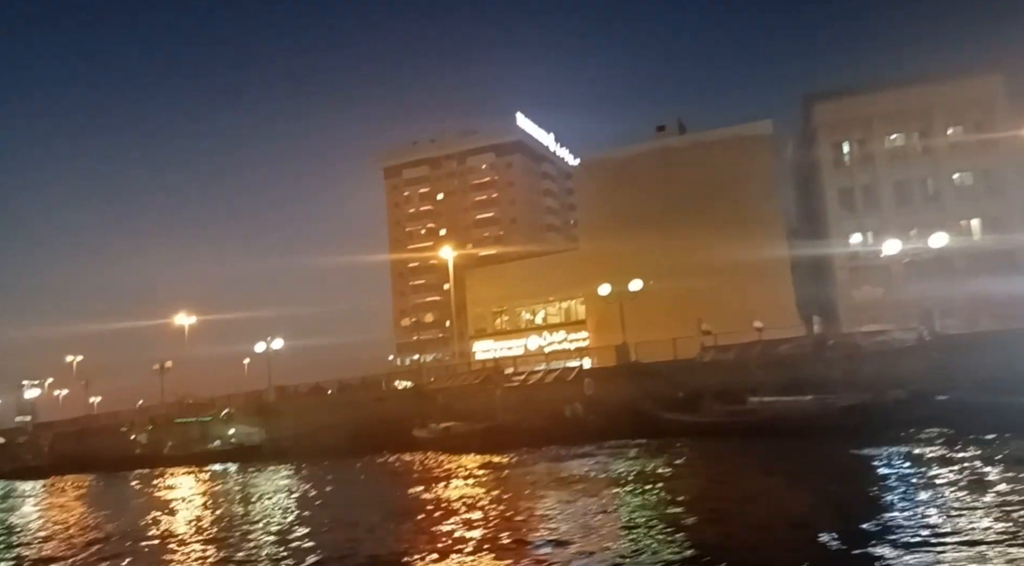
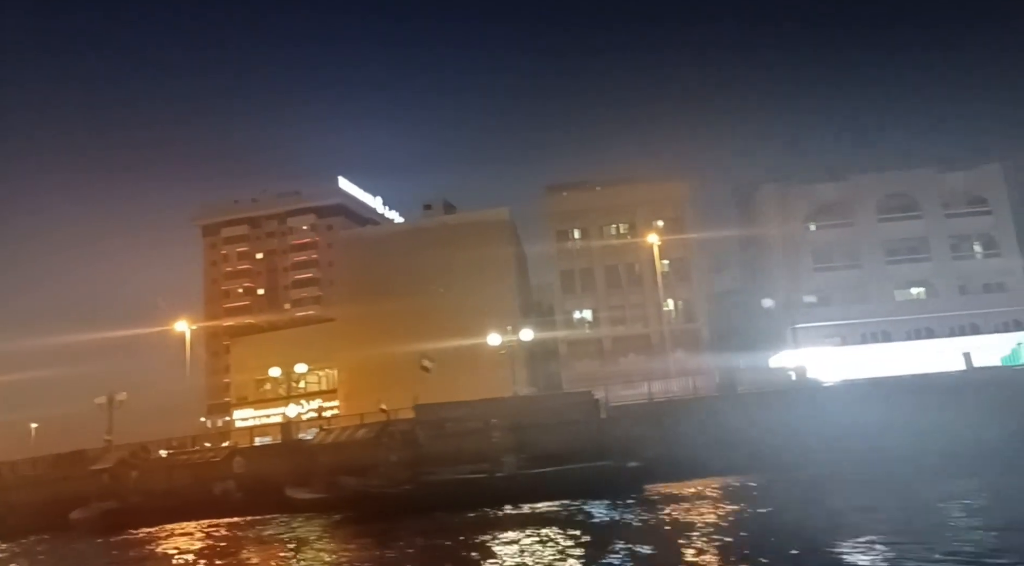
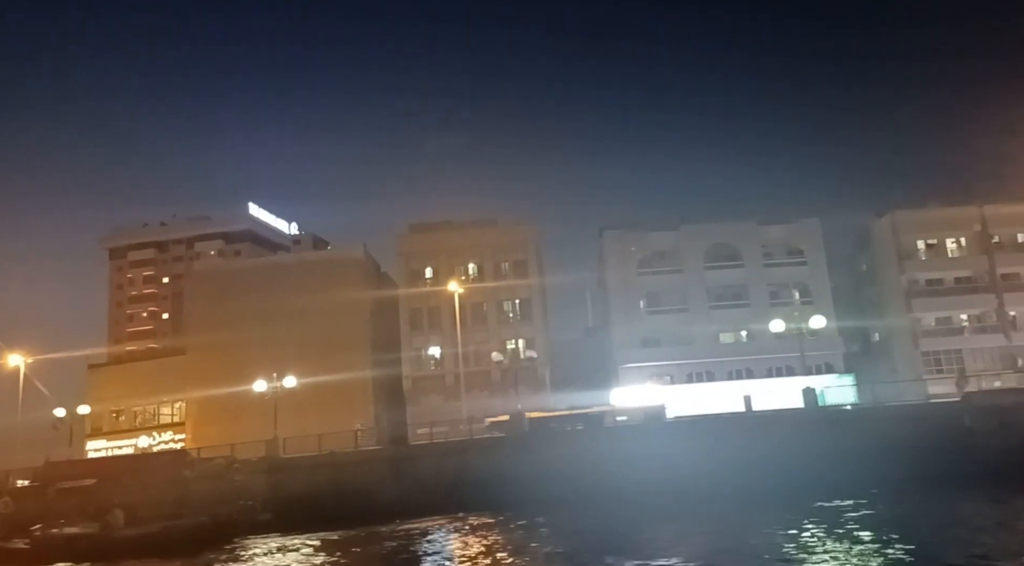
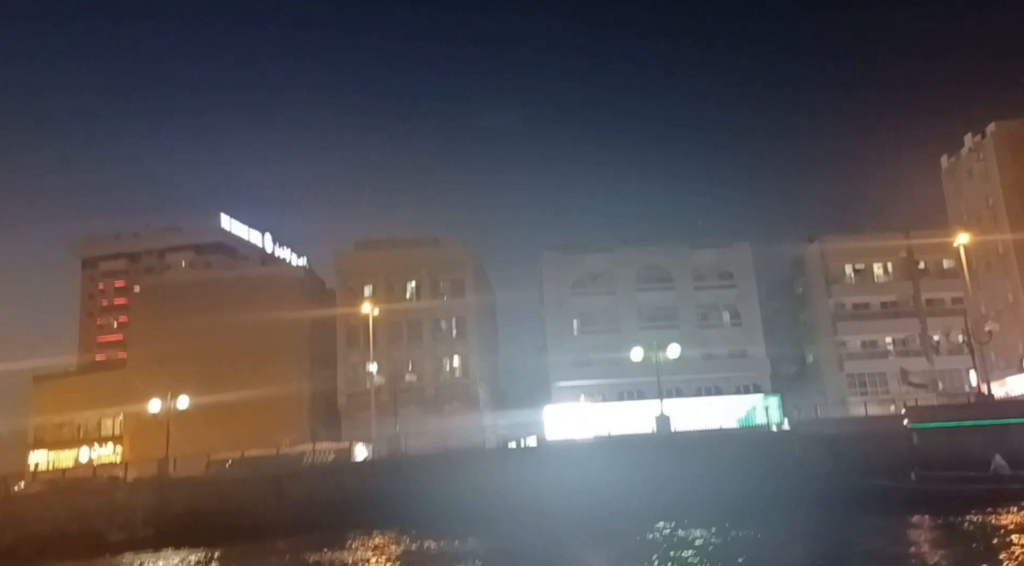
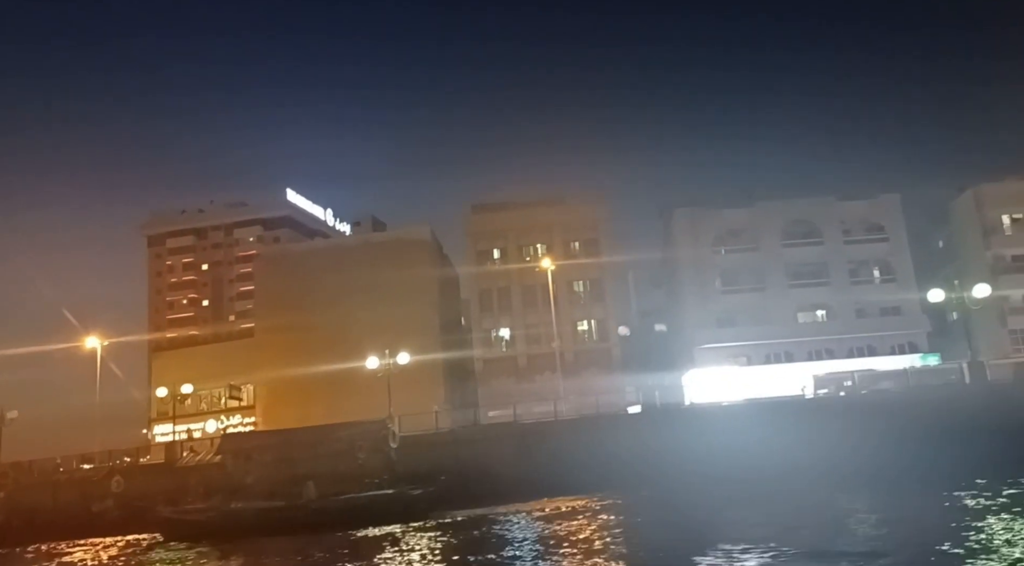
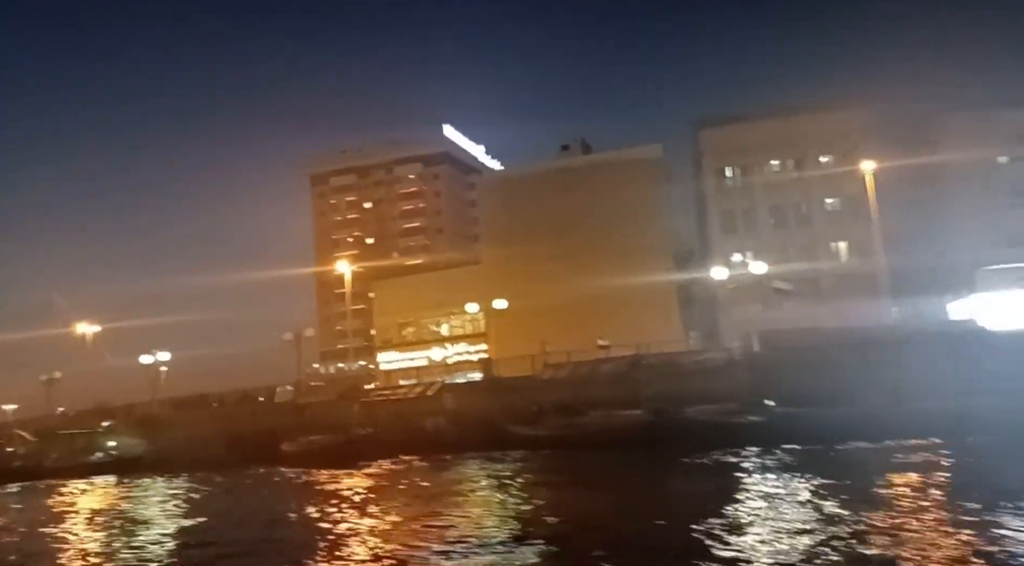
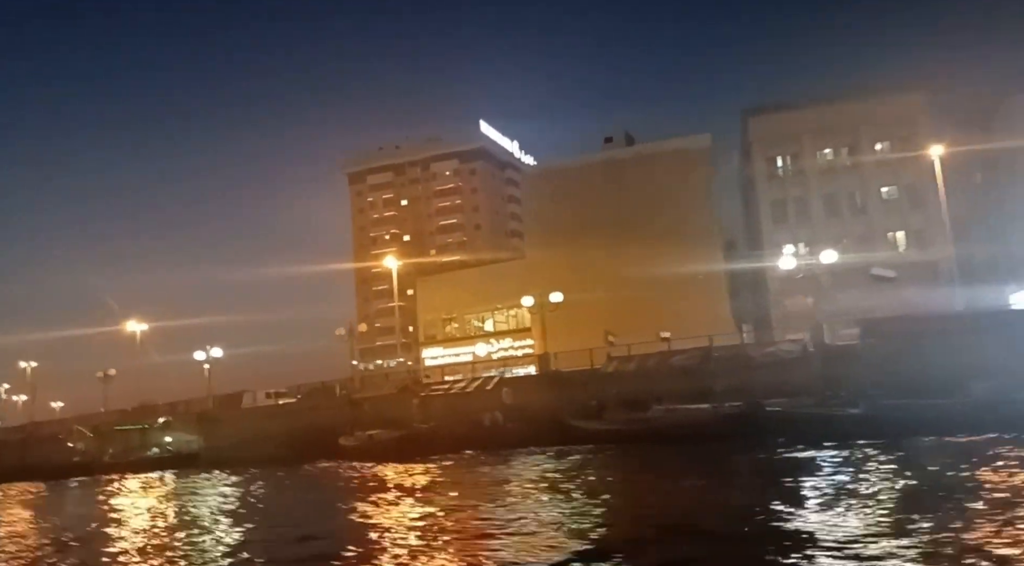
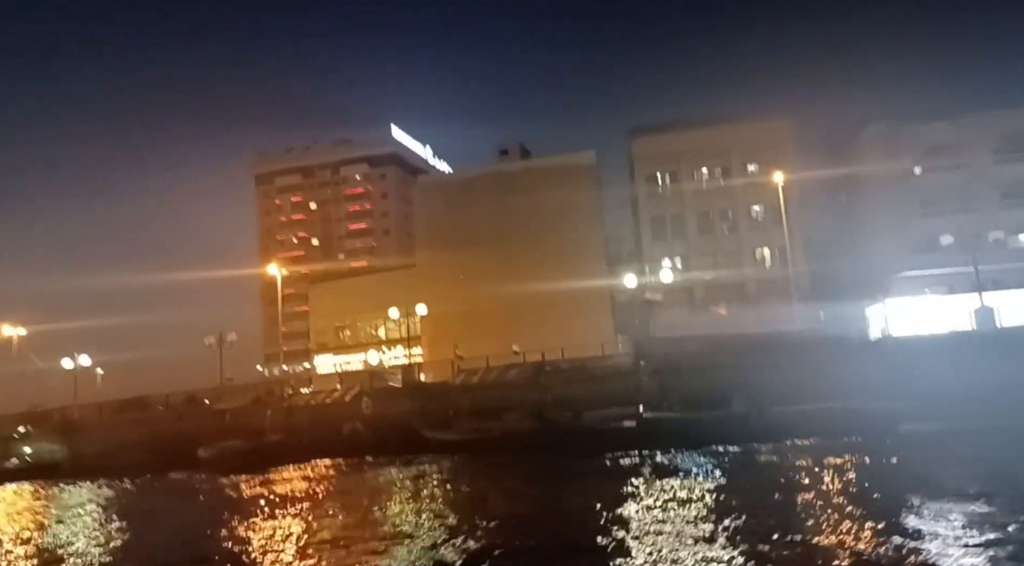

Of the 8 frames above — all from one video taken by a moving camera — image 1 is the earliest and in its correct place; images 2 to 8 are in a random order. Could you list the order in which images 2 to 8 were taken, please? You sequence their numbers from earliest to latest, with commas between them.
7, 6, 8, 2, 5, 3, 4
